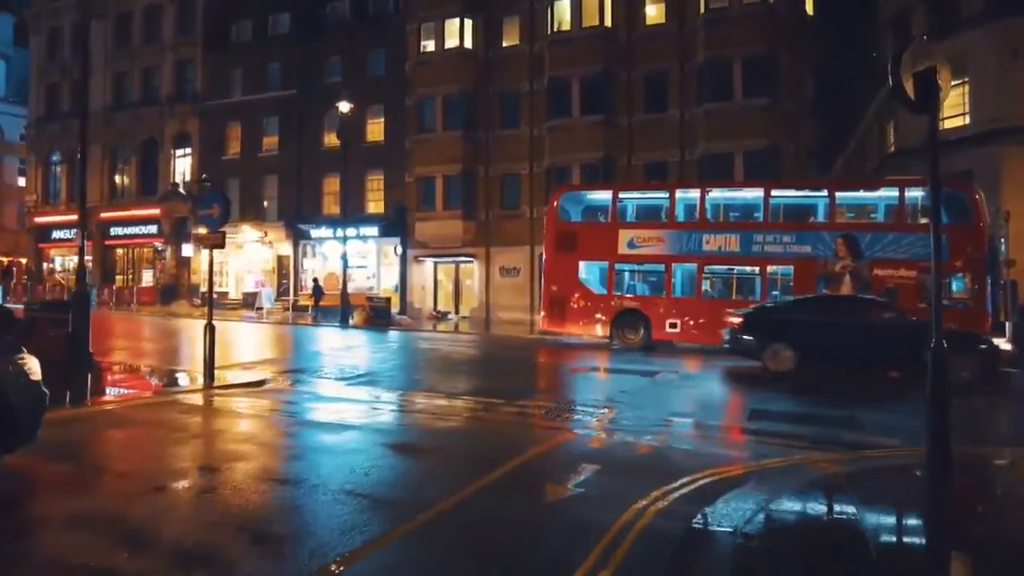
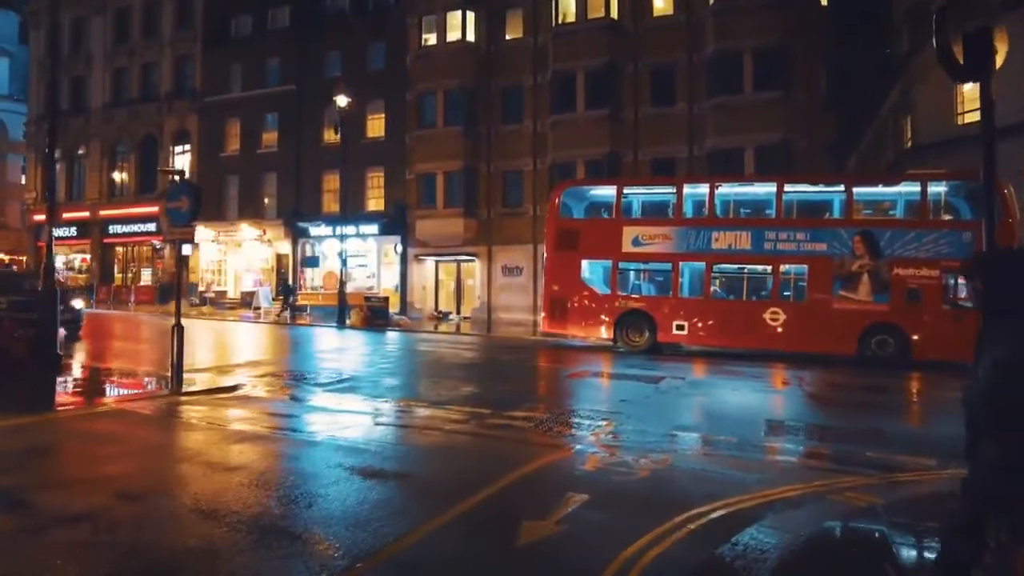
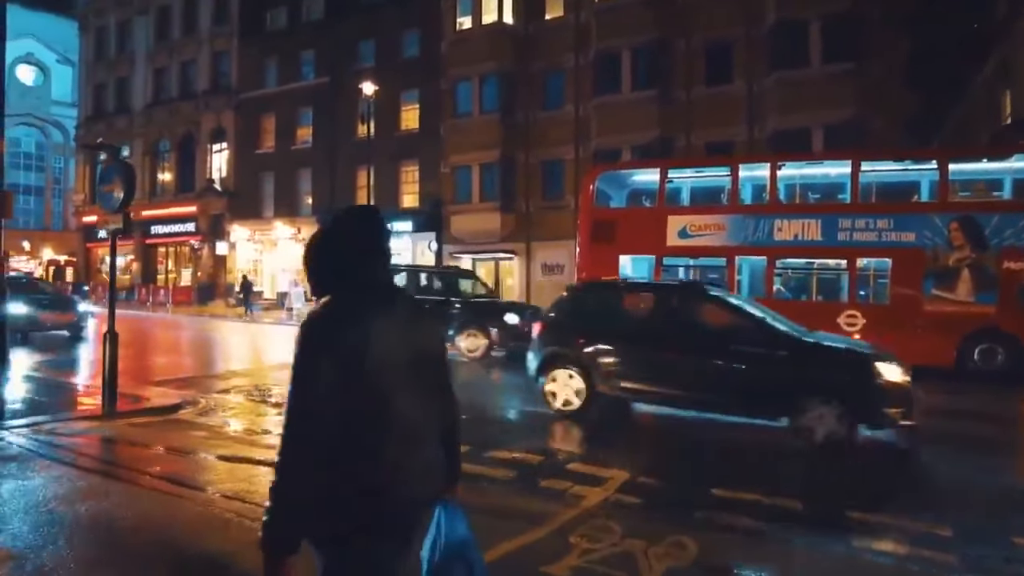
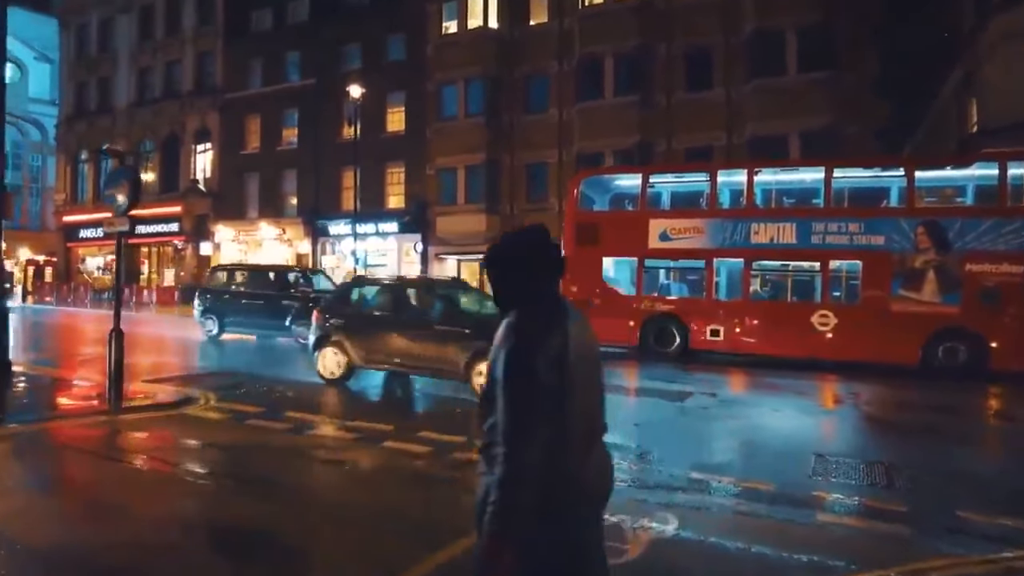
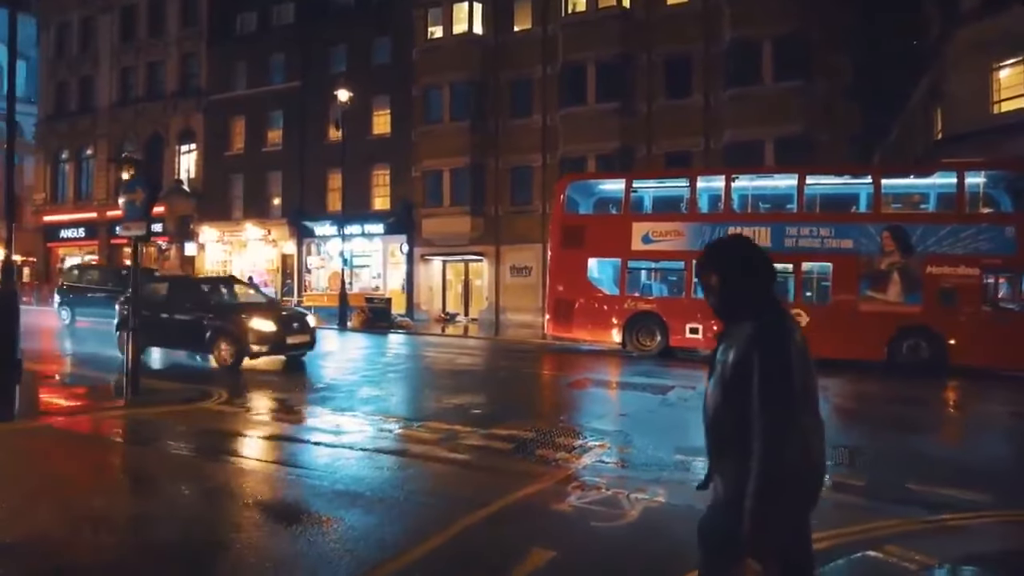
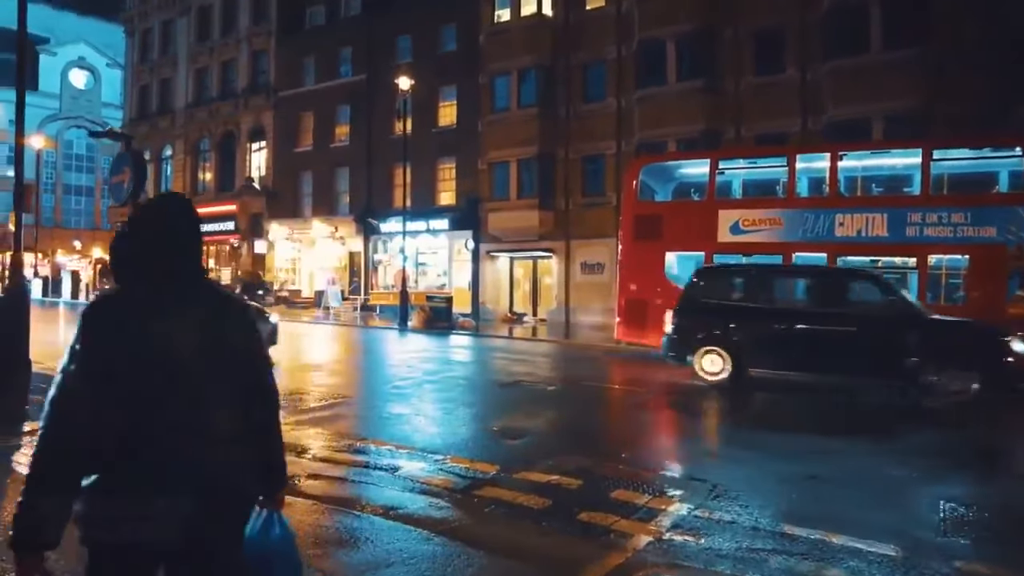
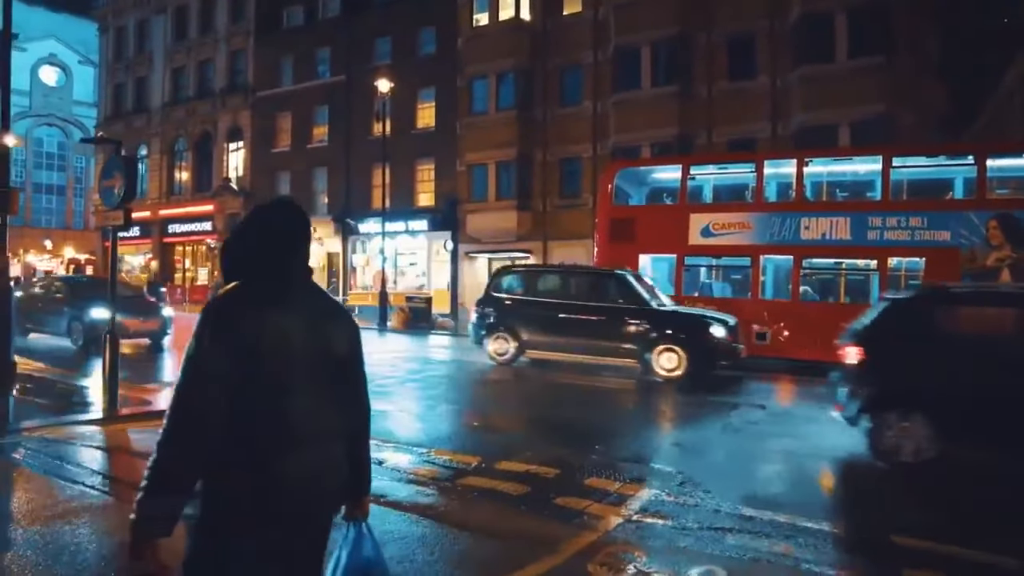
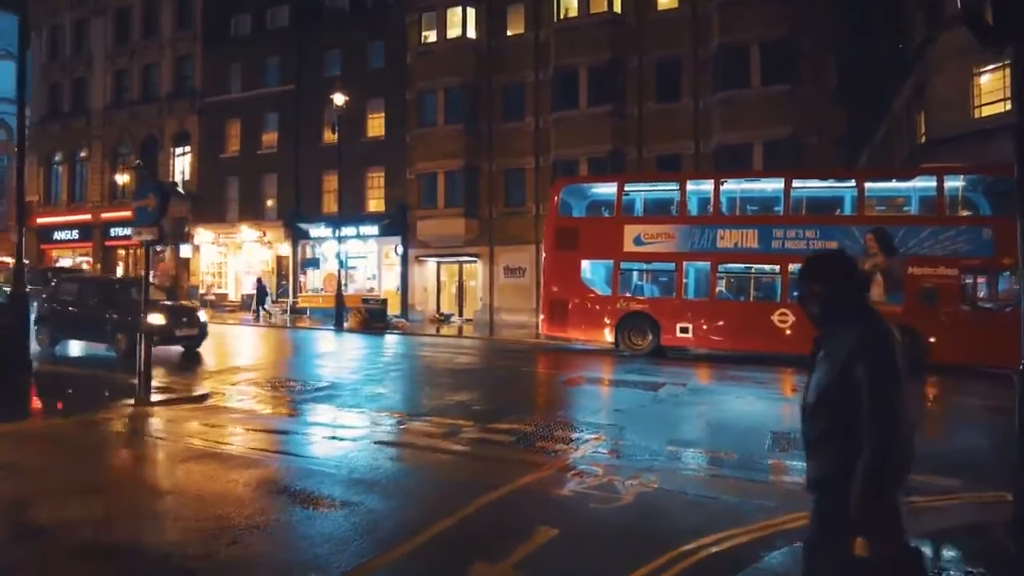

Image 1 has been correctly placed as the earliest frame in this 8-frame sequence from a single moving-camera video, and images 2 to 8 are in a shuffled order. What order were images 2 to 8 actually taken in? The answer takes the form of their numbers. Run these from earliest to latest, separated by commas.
2, 8, 5, 4, 3, 7, 6
